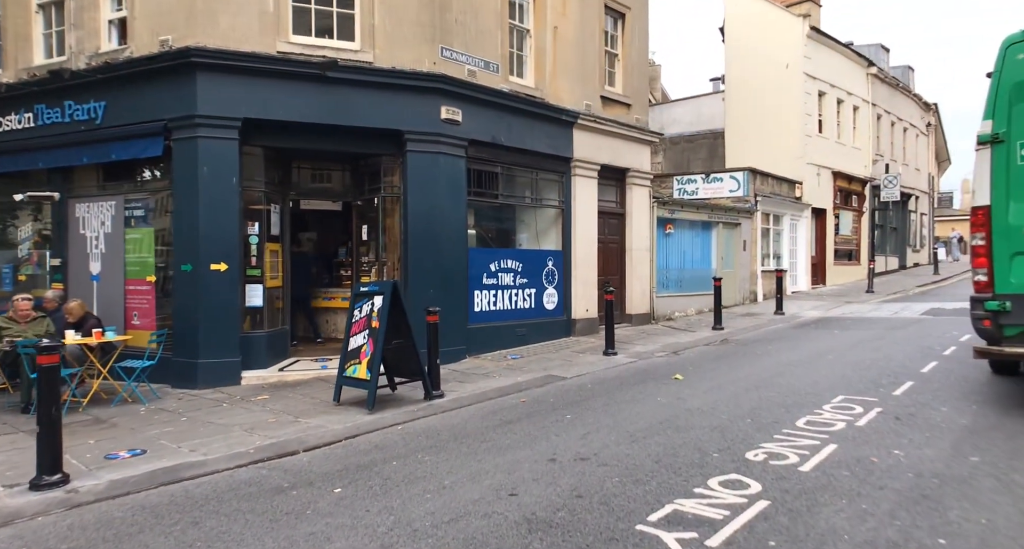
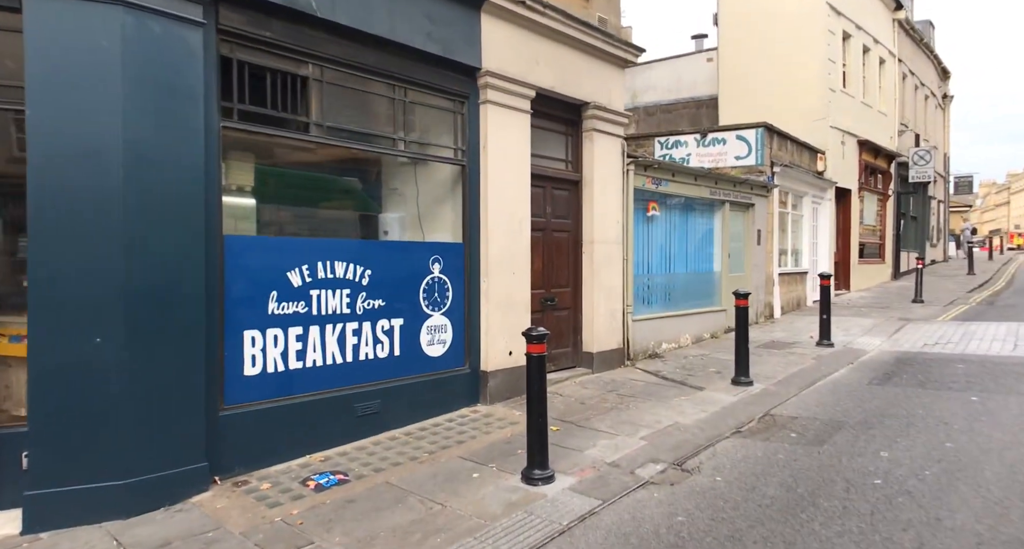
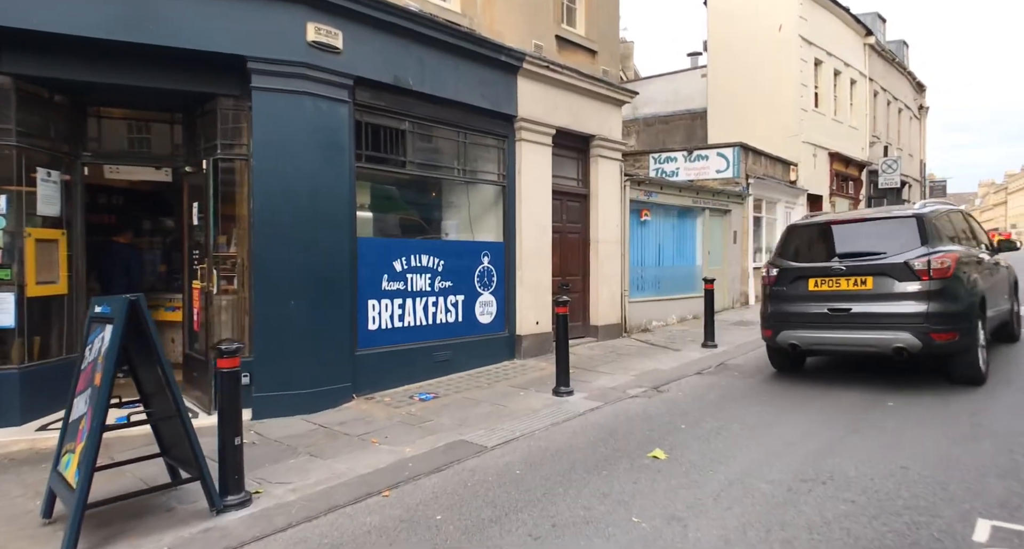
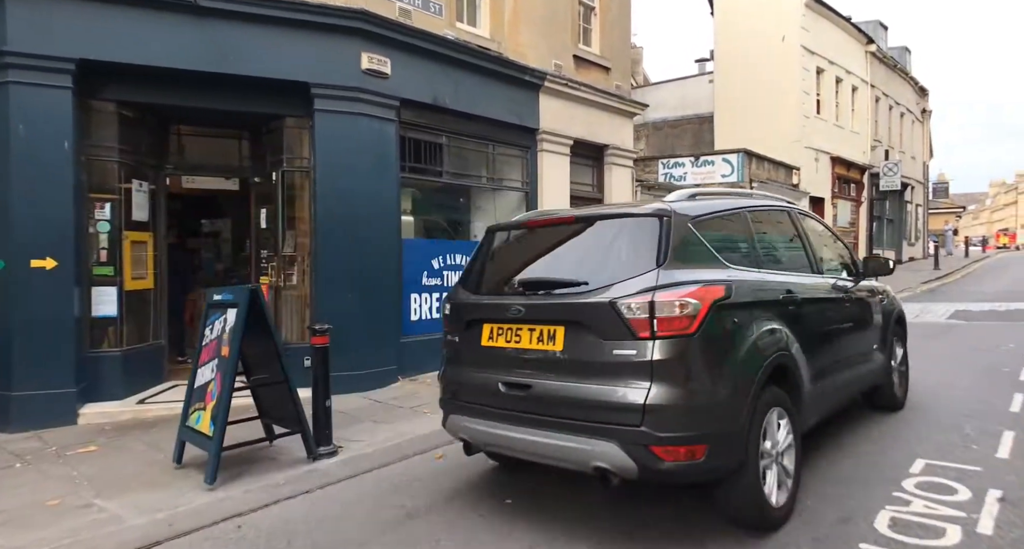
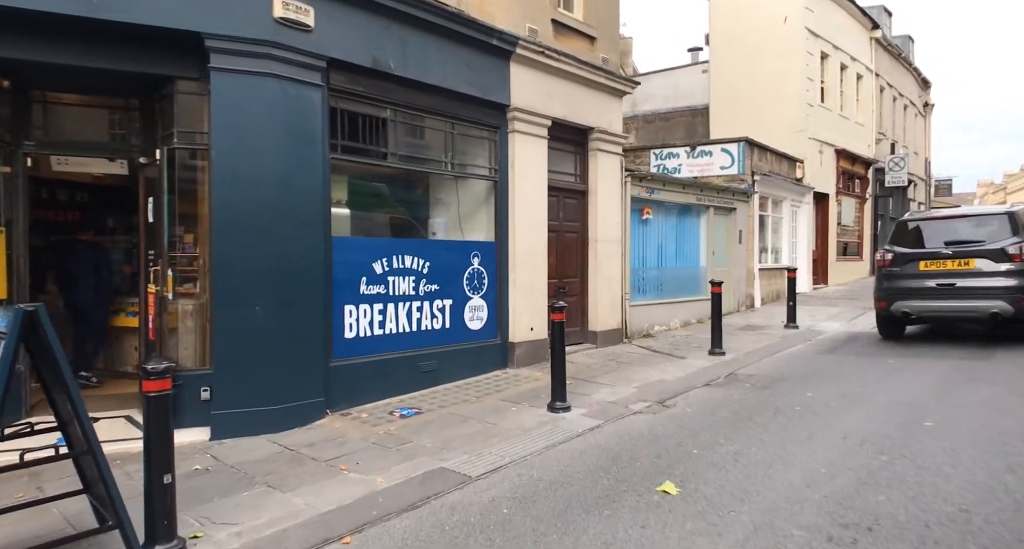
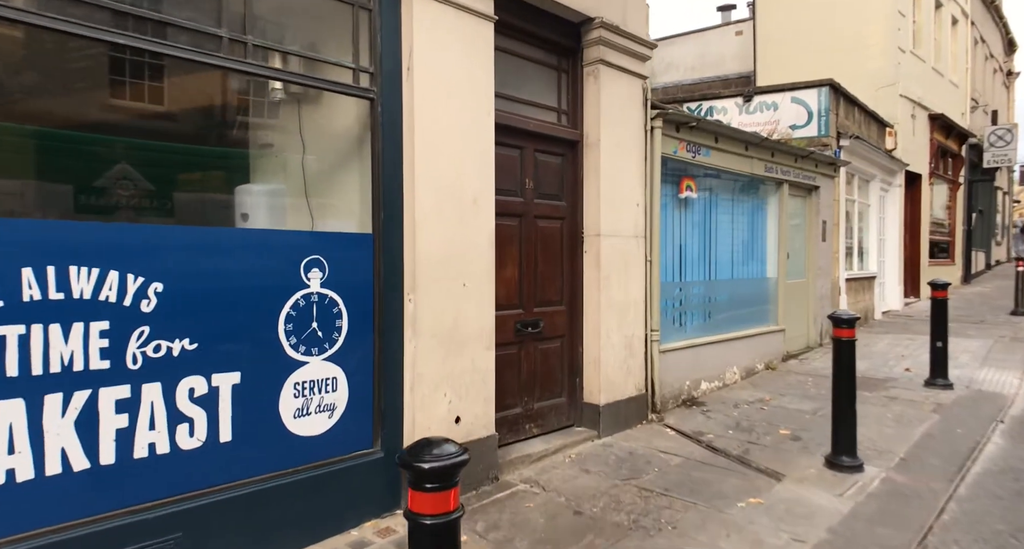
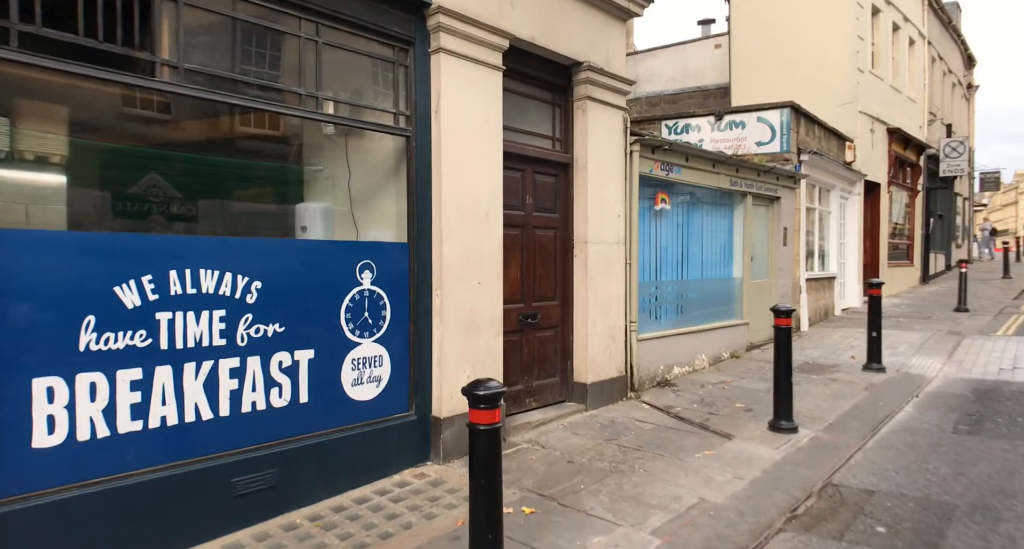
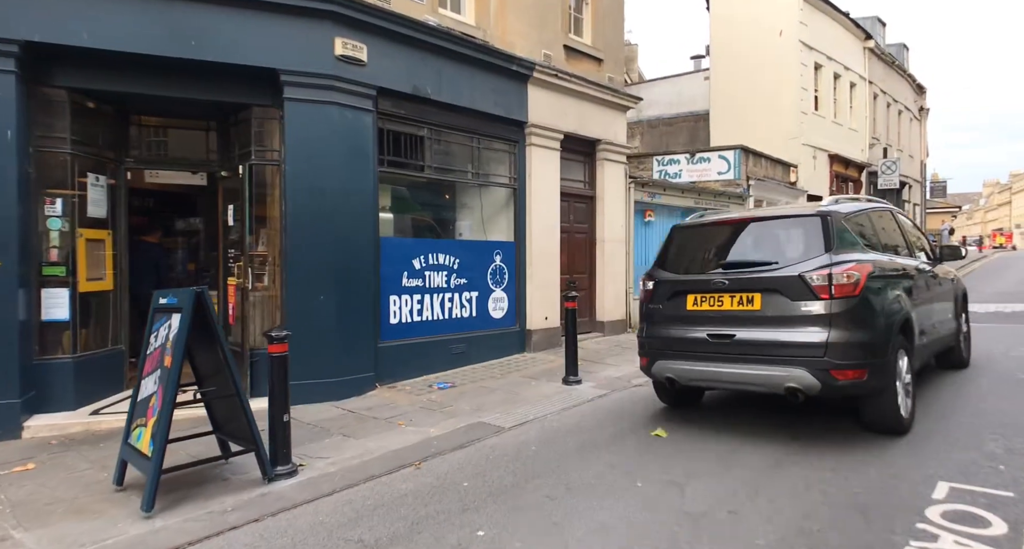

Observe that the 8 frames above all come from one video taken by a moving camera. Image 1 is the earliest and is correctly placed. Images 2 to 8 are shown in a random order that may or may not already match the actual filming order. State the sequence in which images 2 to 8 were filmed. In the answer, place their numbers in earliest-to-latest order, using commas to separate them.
4, 8, 3, 5, 2, 7, 6
